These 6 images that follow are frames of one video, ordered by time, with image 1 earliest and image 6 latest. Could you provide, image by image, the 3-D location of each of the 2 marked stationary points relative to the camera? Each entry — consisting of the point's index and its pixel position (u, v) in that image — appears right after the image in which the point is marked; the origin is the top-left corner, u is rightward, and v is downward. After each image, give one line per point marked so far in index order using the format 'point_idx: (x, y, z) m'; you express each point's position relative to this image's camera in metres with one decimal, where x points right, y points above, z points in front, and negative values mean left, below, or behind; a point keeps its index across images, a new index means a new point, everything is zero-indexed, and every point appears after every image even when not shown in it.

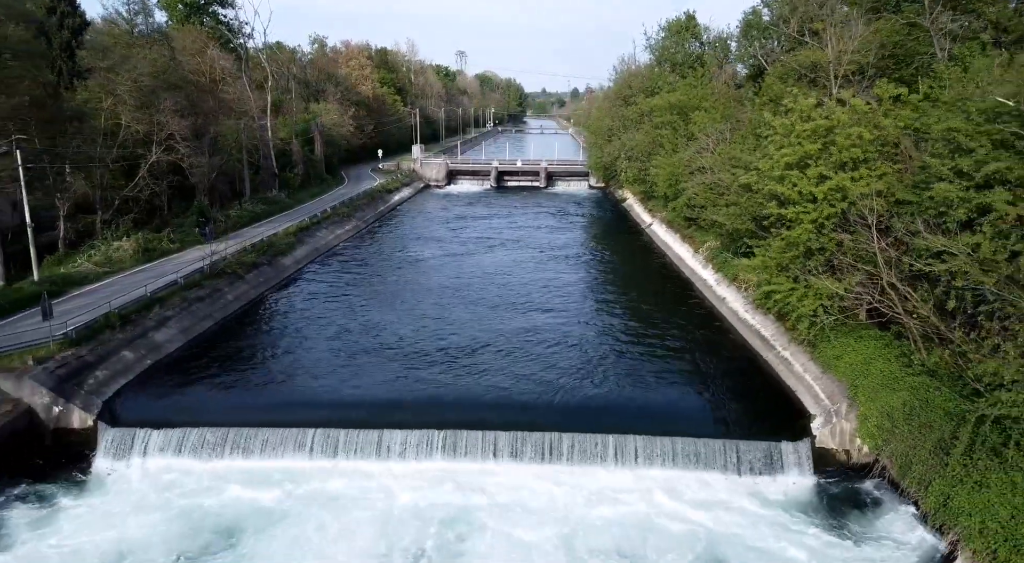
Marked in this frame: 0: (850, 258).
0: (+8.5, +0.6, +18.0) m
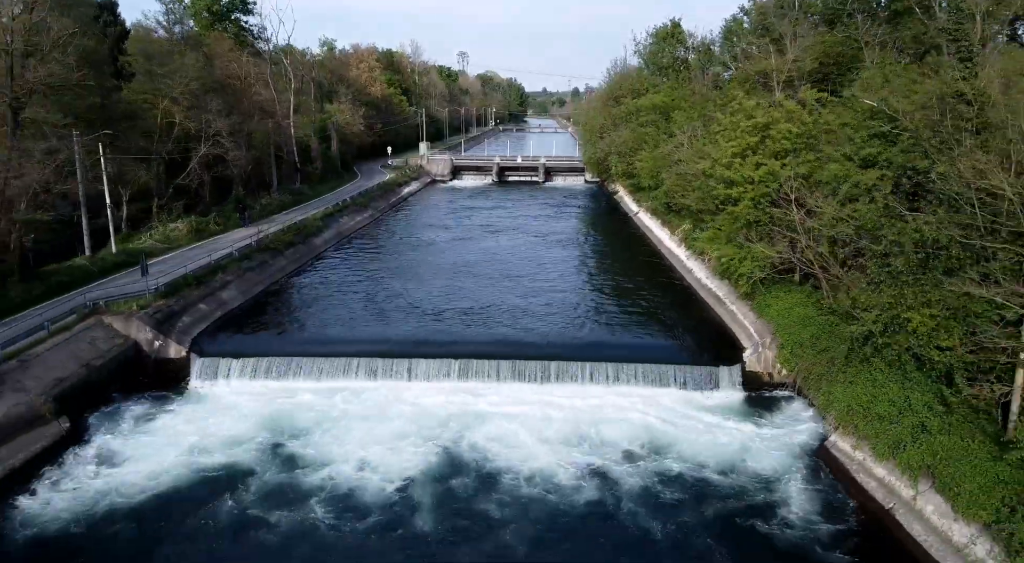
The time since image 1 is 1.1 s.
0: (+8.4, +1.7, +22.8) m
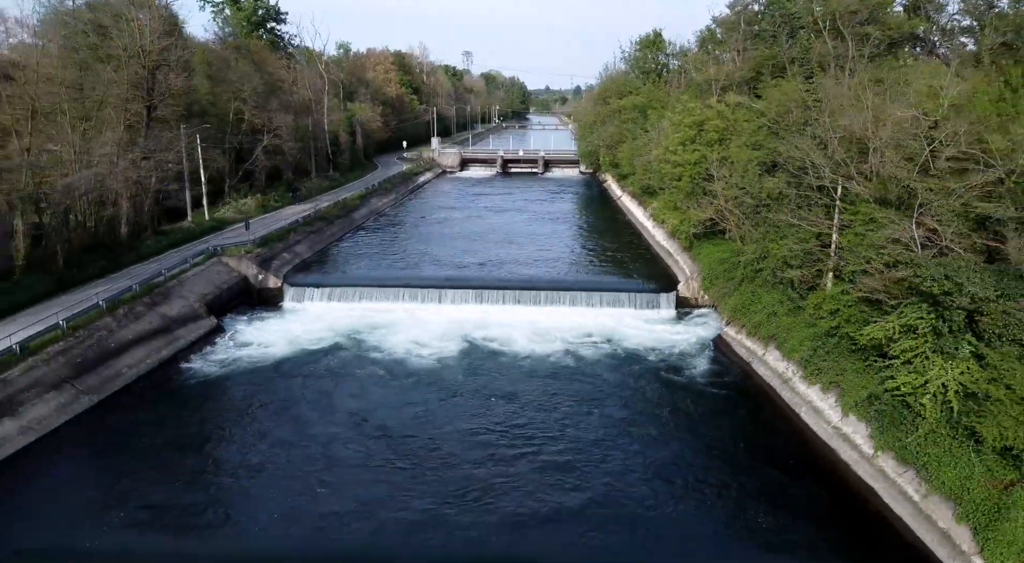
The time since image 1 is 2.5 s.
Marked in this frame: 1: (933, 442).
0: (+8.5, +3.8, +31.4) m
1: (+9.0, -3.4, +15.3) m
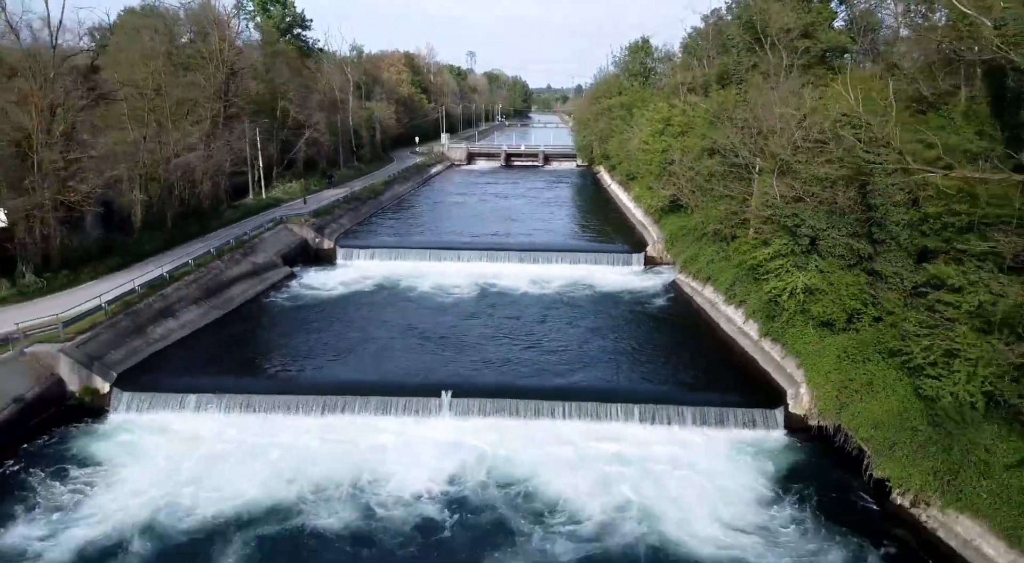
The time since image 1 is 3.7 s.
0: (+8.7, +5.8, +39.6) m
1: (+9.2, -1.4, +23.5) m
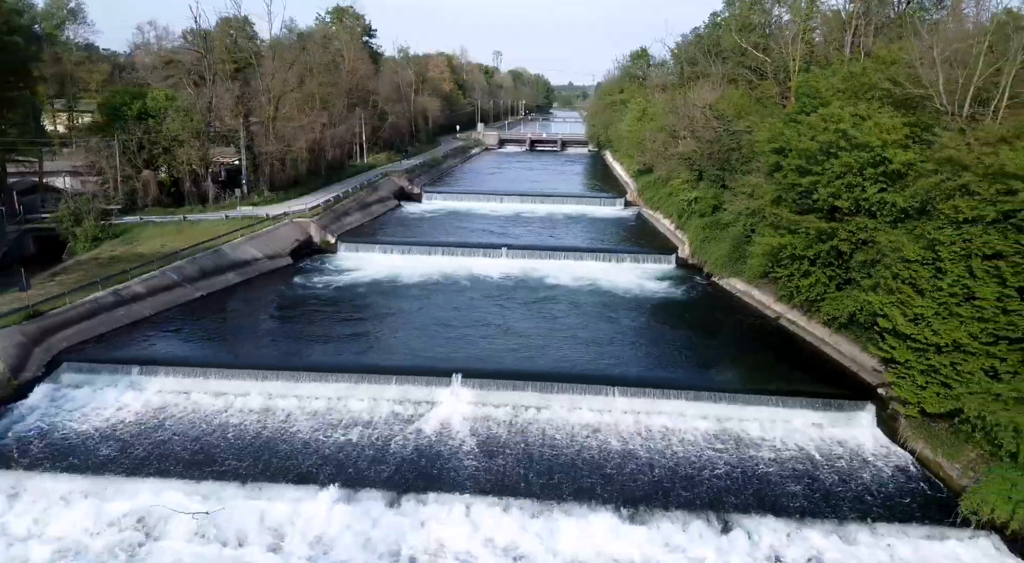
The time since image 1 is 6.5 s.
0: (+10.9, +11.2, +59.8) m
1: (+10.8, +3.9, +43.8) m
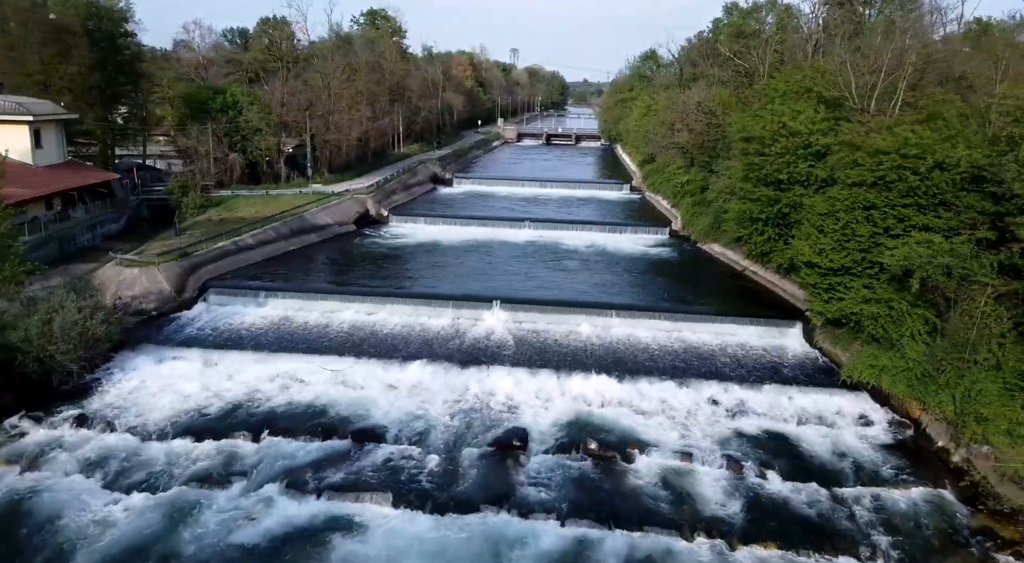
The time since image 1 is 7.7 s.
0: (+12.8, +13.6, +68.4) m
1: (+12.4, +6.2, +52.3) m
